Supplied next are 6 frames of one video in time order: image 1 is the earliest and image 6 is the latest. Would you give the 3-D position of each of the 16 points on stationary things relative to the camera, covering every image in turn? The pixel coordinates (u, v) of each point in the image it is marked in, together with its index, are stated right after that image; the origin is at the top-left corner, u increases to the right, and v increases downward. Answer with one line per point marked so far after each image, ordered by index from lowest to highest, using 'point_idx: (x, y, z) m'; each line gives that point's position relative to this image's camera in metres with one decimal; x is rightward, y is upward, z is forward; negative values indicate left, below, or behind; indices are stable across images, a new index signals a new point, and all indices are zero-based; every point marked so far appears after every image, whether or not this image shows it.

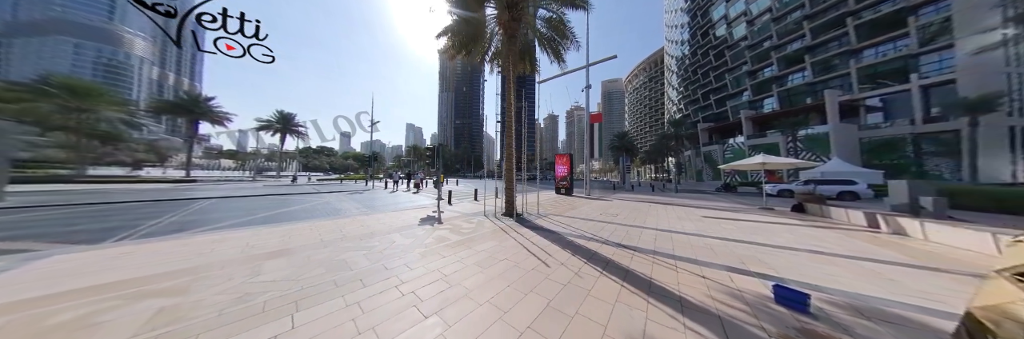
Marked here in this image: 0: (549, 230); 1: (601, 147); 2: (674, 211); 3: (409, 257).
0: (+1.0, -1.7, +5.1) m
1: (+8.8, +2.2, +17.6) m
2: (+7.0, -1.8, +7.7) m
3: (-1.9, -1.6, +3.3) m
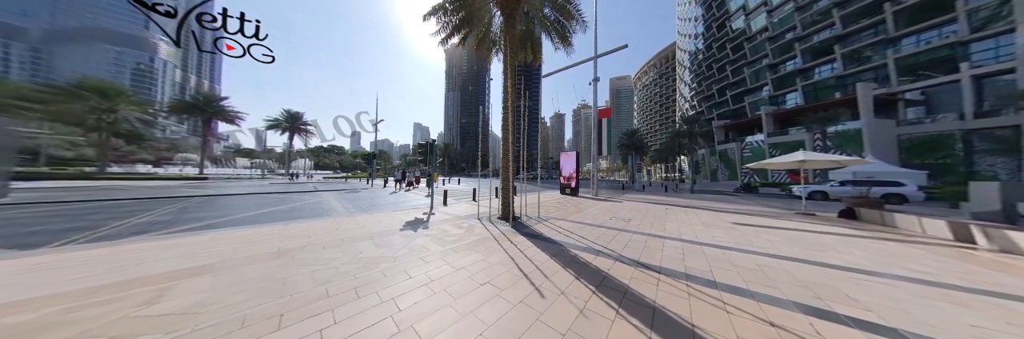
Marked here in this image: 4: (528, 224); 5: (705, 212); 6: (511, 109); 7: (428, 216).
0: (+0.8, -1.6, +4.2) m
1: (+9.0, +2.4, +16.5) m
2: (+6.9, -1.7, +6.7) m
3: (-2.1, -1.6, +2.6) m
4: (+0.5, -1.7, +5.5) m
5: (+8.1, -1.8, +7.3) m
6: (0.0, +2.1, +6.3) m
7: (-3.0, -1.7, +6.5) m
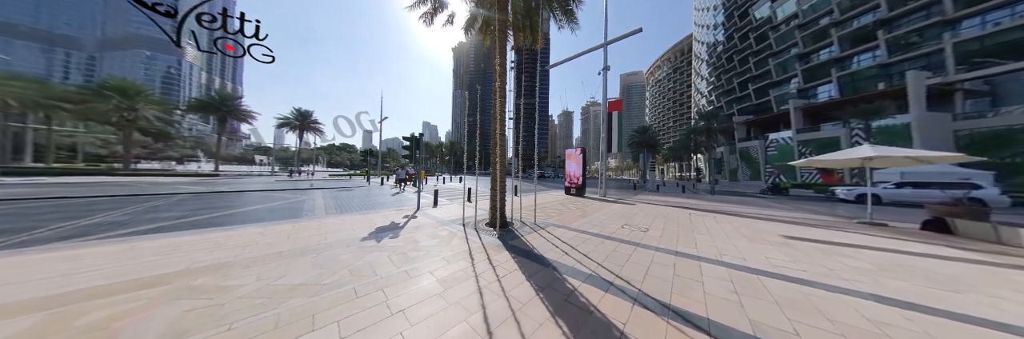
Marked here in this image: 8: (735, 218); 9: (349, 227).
0: (+0.5, -1.6, +3.2) m
1: (+9.2, +2.5, +15.2) m
2: (+6.7, -1.7, +5.4) m
3: (-2.6, -1.5, +1.7) m
4: (+0.2, -1.6, +4.5) m
5: (+7.8, -1.8, +6.0) m
6: (-0.3, +2.2, +5.3) m
7: (-3.3, -1.6, +5.6) m
8: (+8.2, -1.8, +6.7) m
9: (-4.5, -1.6, +4.9) m
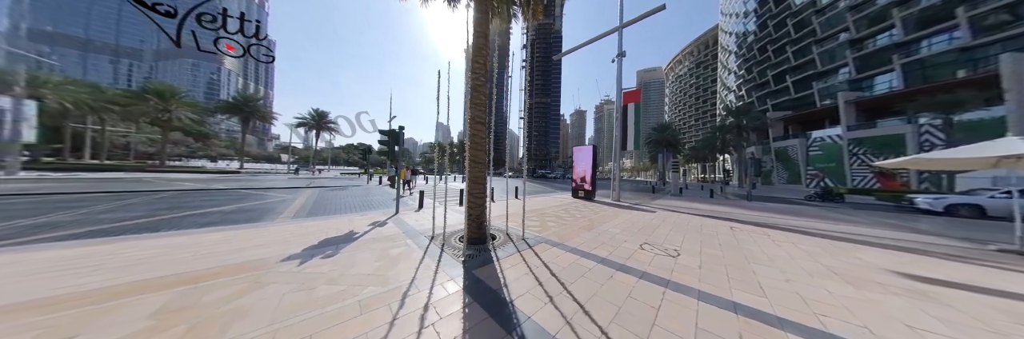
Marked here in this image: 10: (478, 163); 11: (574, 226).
0: (-0.1, -1.6, +2.0) m
1: (+9.4, +2.4, +13.4) m
2: (+6.2, -1.7, +3.9) m
3: (-3.2, -1.5, +0.7) m
4: (-0.3, -1.6, +3.3) m
5: (+7.4, -1.8, +4.4) m
6: (-0.7, +2.2, +4.1) m
7: (-3.7, -1.5, +4.6) m
8: (+7.9, -1.8, +5.0) m
9: (-4.9, -1.5, +4.1) m
10: (-0.7, +0.2, +4.0) m
11: (+1.9, -1.7, +5.4) m
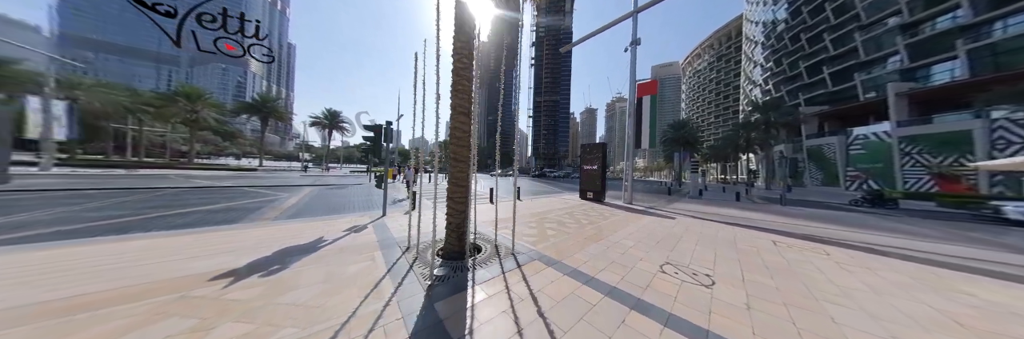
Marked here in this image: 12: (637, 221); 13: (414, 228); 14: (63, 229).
0: (-0.4, -1.6, +1.4) m
1: (+9.6, +2.4, +12.2) m
2: (+6.0, -1.8, +2.9) m
3: (-3.6, -1.5, +0.2) m
4: (-0.6, -1.6, +2.6) m
5: (+7.2, -1.8, +3.3) m
6: (-0.9, +2.2, +3.5) m
7: (-3.9, -1.5, +4.1) m
8: (+7.7, -1.9, +3.9) m
9: (-5.1, -1.5, +3.6) m
10: (-0.9, +0.2, +3.4) m
11: (+1.7, -1.7, +4.6) m
12: (+4.3, -1.8, +6.4) m
13: (-2.6, -1.5, +4.9) m
14: (-10.3, -1.4, +4.1) m
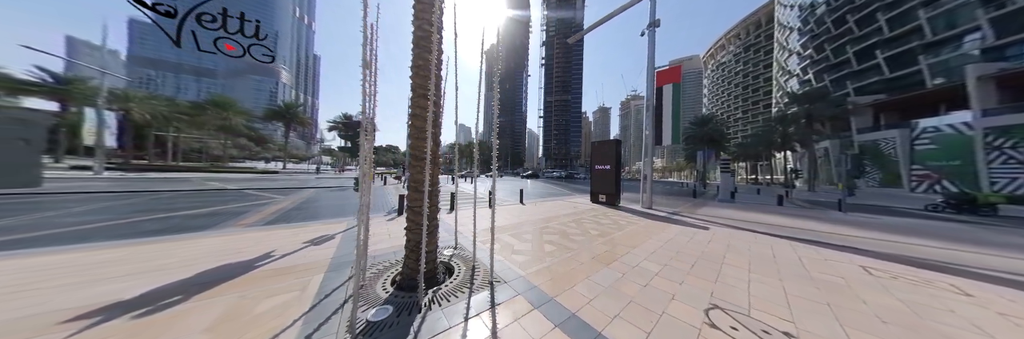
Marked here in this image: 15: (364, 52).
0: (-0.8, -1.6, +0.5) m
1: (+9.8, +2.5, +10.8) m
2: (+5.6, -1.7, +1.6) m
3: (-4.1, -1.5, -0.5) m
4: (-0.9, -1.6, +1.8) m
5: (+6.9, -1.8, +2.0) m
6: (-1.2, +2.2, +2.7) m
7: (-4.1, -1.5, +3.5) m
8: (+7.4, -1.8, +2.6) m
9: (-5.4, -1.5, +3.0) m
10: (-1.3, +0.2, +2.6) m
11: (+1.5, -1.7, +3.7) m
12: (+4.2, -1.8, +5.2) m
13: (-2.8, -1.6, +4.2) m
14: (-10.6, -1.4, +3.9) m
15: (-1.3, +1.4, +2.2) m
